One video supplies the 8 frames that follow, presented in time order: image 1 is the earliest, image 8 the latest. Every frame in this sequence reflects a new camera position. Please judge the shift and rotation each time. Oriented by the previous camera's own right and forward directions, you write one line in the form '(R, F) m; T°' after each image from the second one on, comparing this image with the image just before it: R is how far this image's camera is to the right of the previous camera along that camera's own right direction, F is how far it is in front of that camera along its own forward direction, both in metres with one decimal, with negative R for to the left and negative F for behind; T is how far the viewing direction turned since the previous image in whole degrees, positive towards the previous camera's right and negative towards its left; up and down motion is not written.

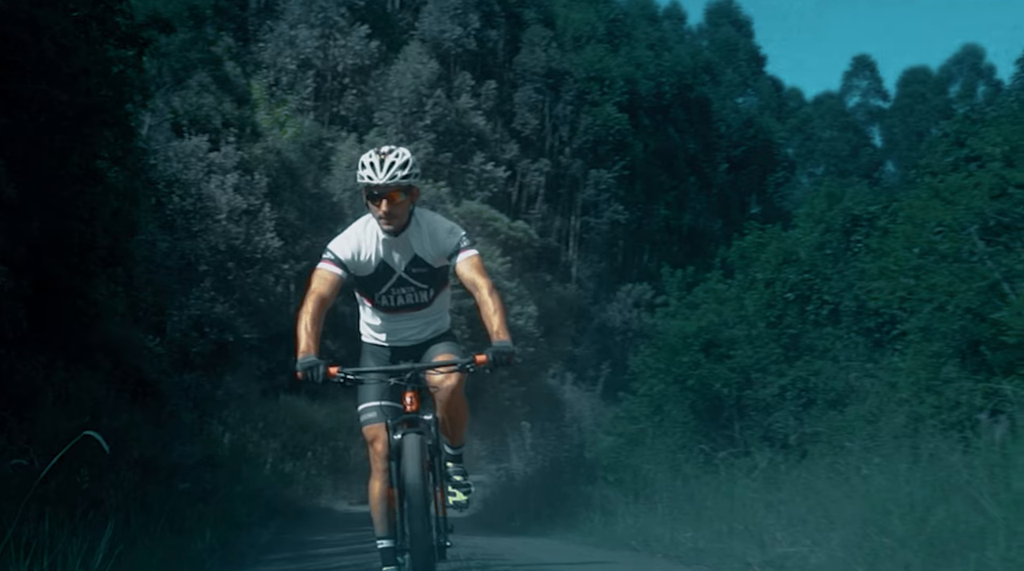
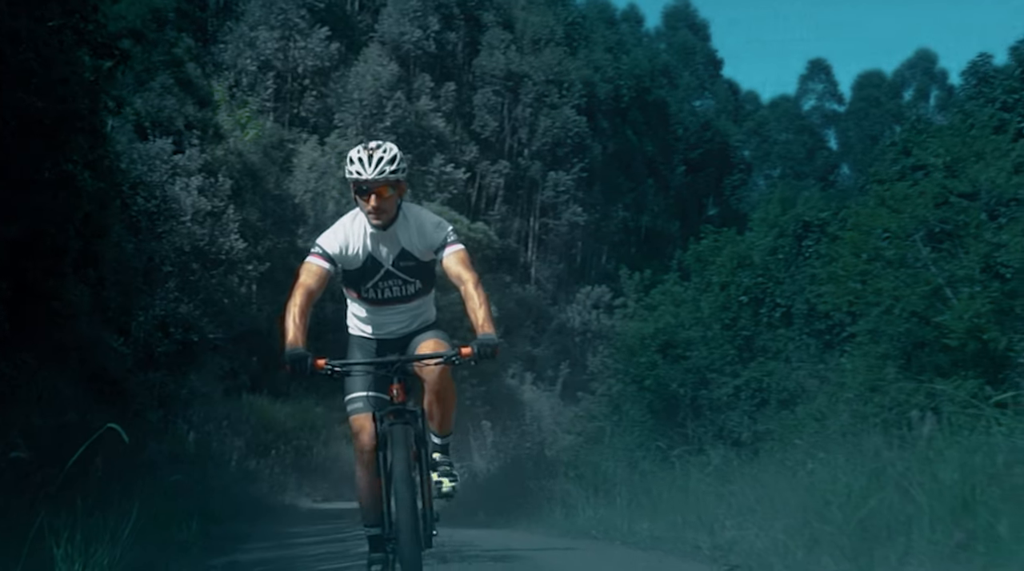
(-0.1, -0.3) m; +3°
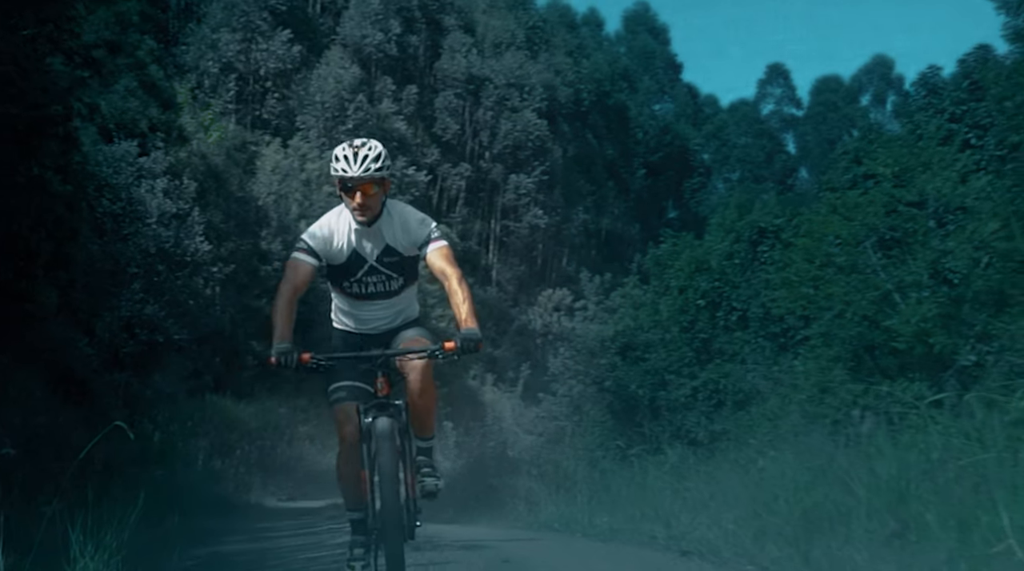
(0.0, -0.3) m; +2°
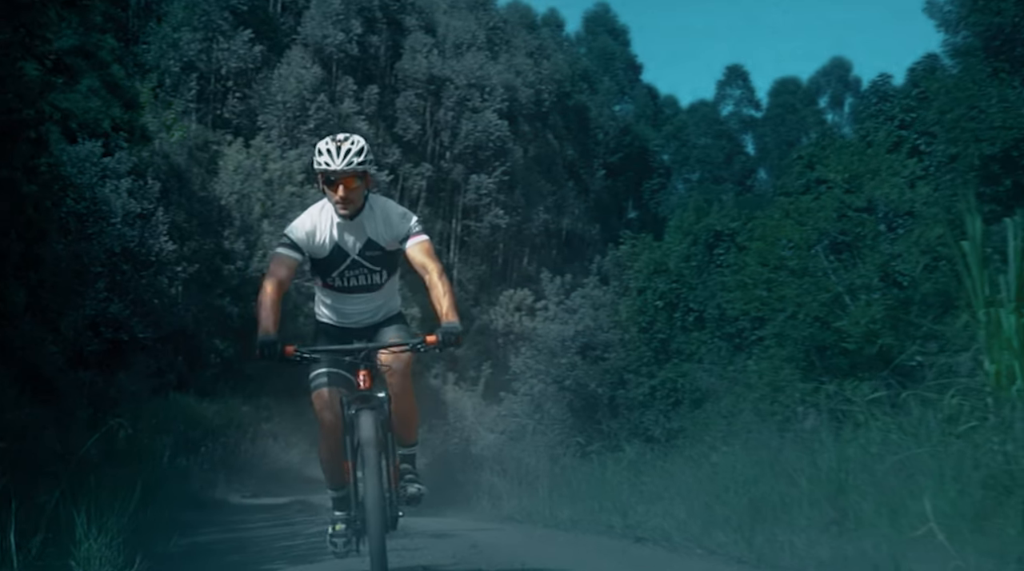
(0.0, -0.3) m; +2°
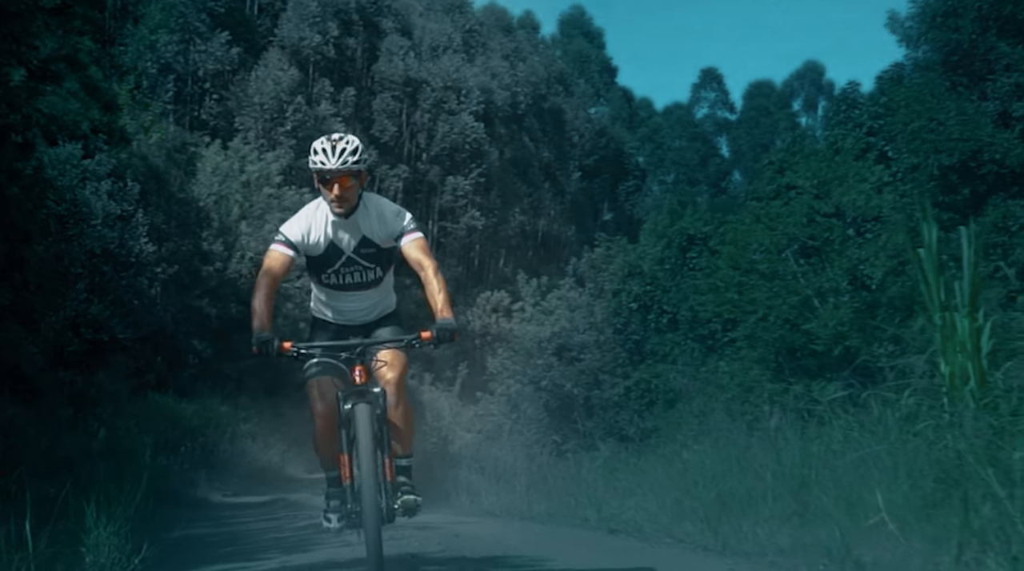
(0.0, -0.2) m; +1°
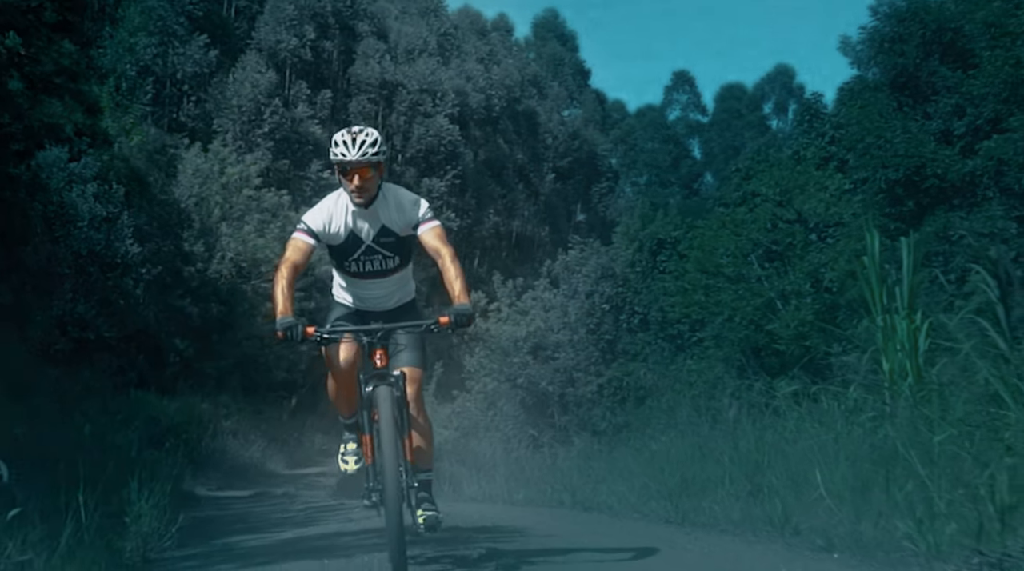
(-0.1, -0.5) m; +2°
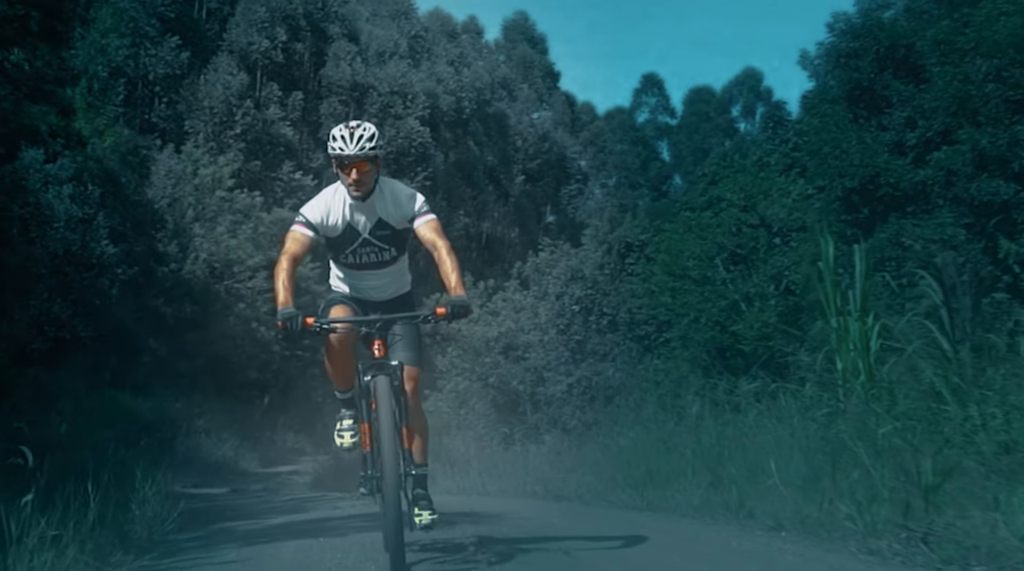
(0.0, -0.3) m; +2°
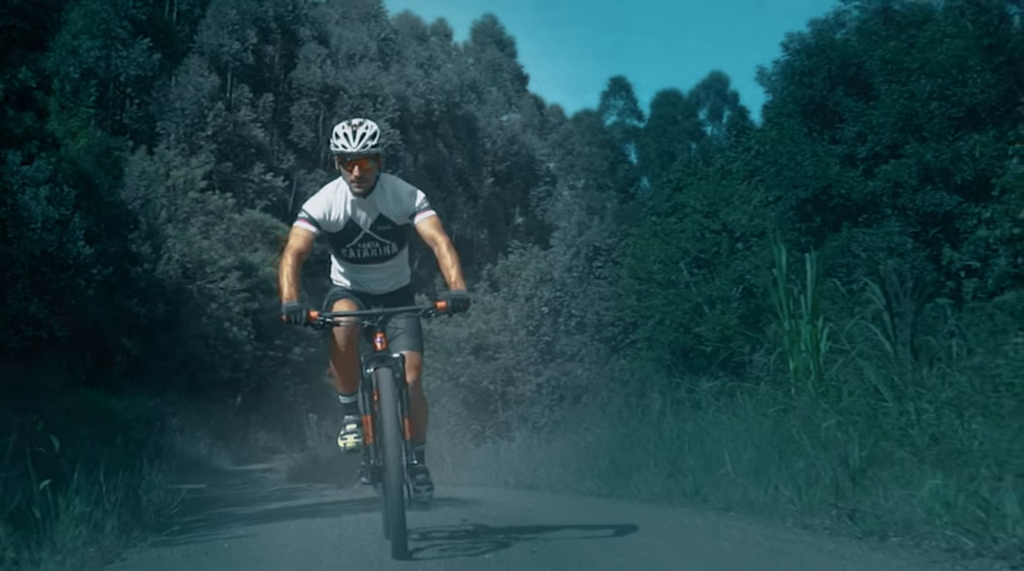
(0.0, -0.4) m; +2°
